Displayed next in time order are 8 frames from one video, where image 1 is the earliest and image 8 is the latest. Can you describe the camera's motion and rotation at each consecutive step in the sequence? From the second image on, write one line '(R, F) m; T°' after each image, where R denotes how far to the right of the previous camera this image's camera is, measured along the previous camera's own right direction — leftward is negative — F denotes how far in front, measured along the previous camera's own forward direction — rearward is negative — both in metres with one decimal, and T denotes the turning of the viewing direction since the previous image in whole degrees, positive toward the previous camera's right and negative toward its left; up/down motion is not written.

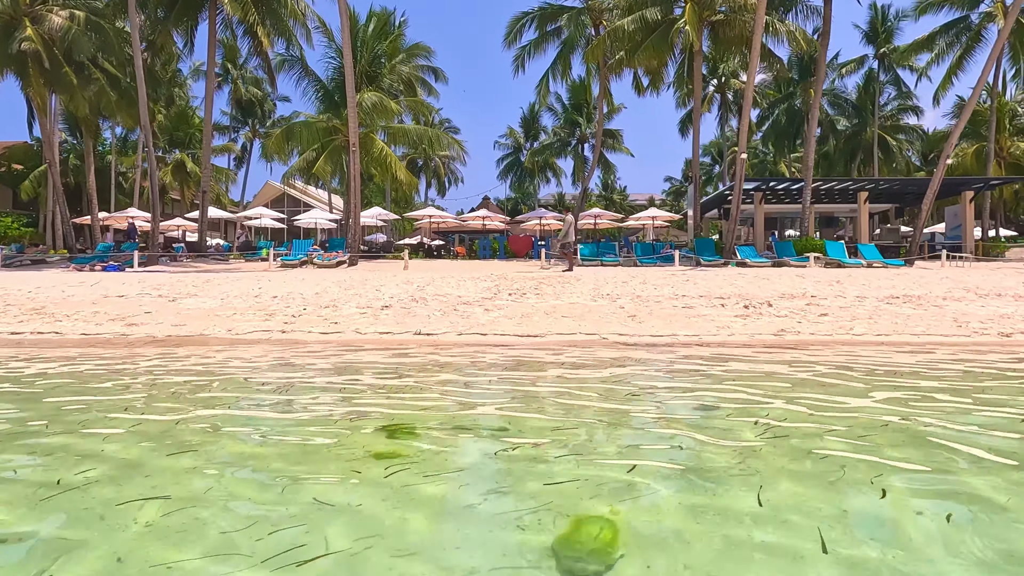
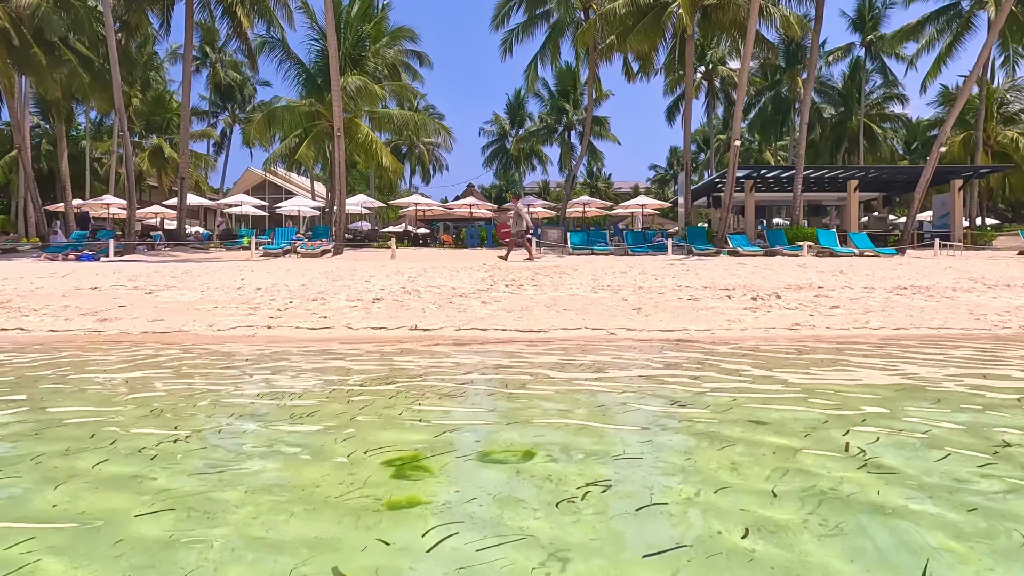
(-0.2, +0.5) m; +1°
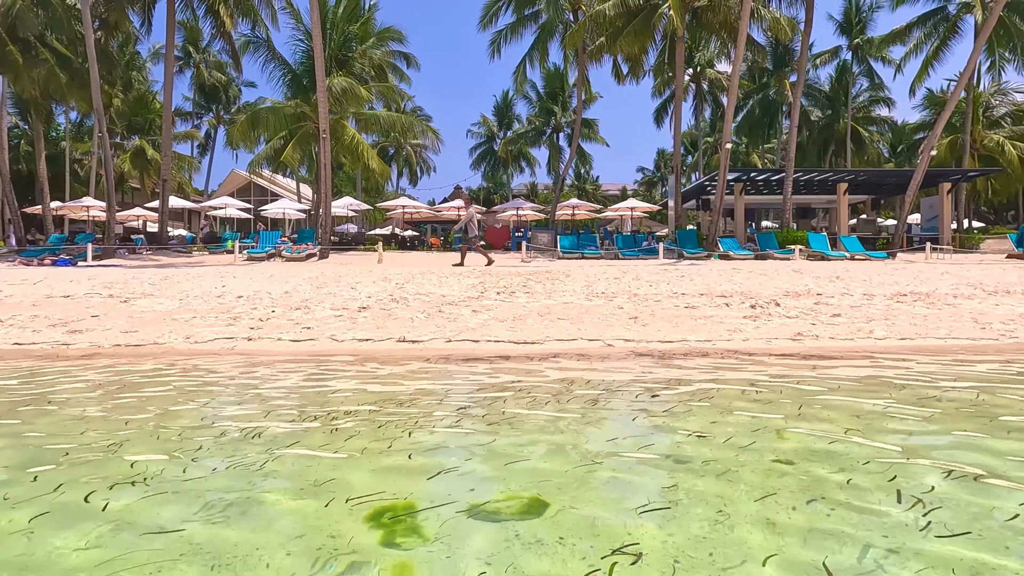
(-0.1, +0.3) m; +1°
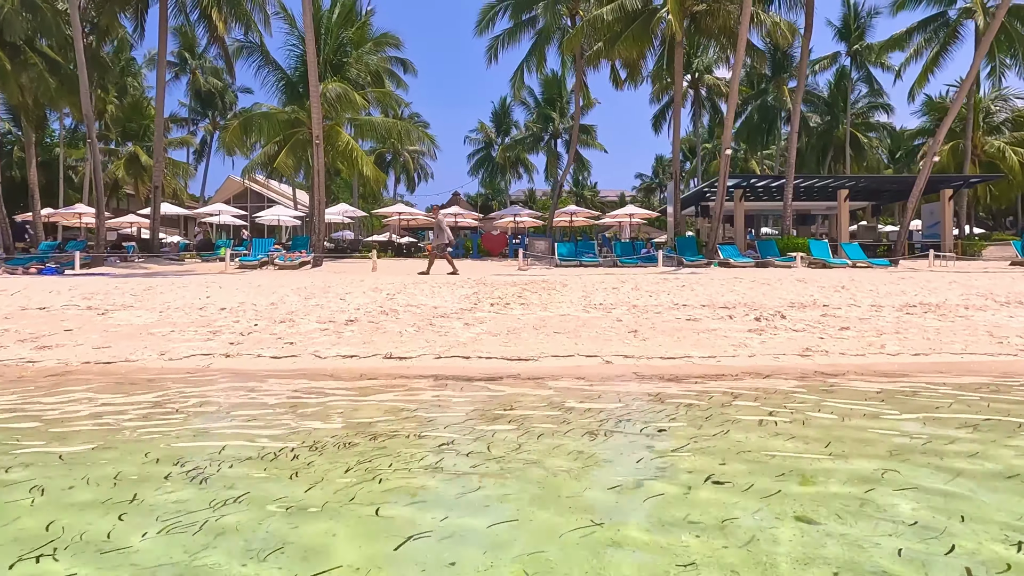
(+0.1, +0.4) m; 0°
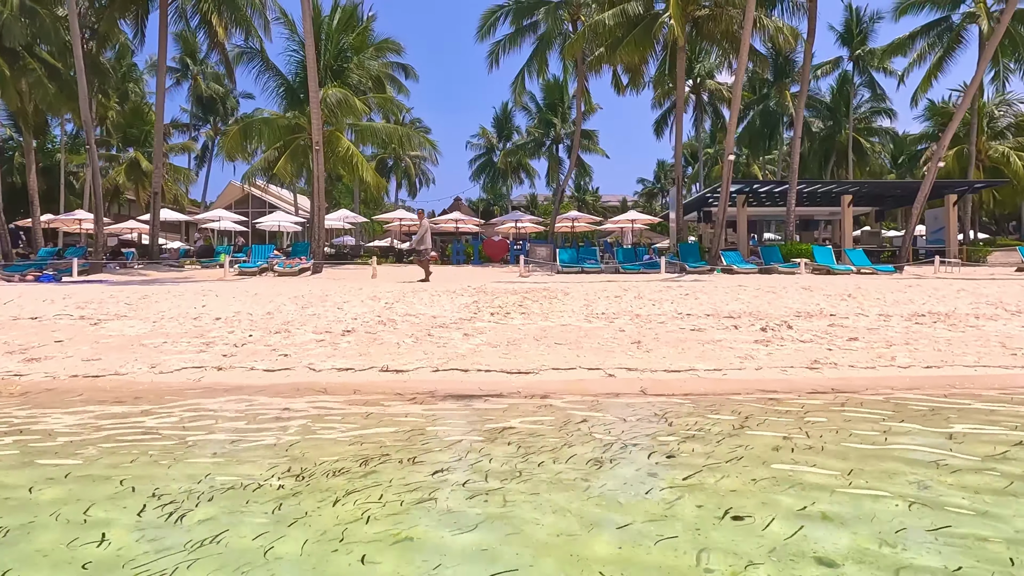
(0.0, +0.2) m; 0°
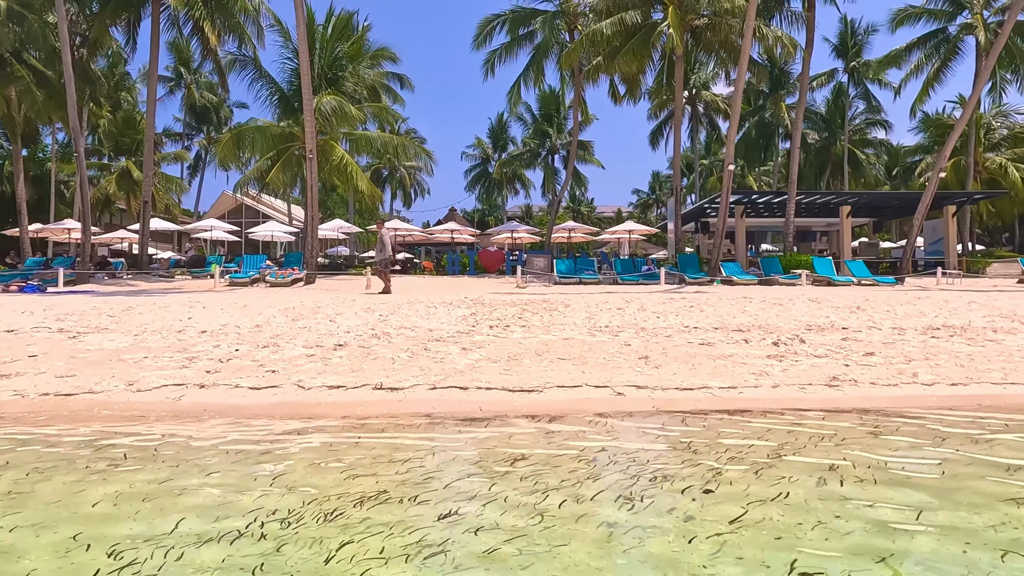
(-0.1, +0.4) m; 0°
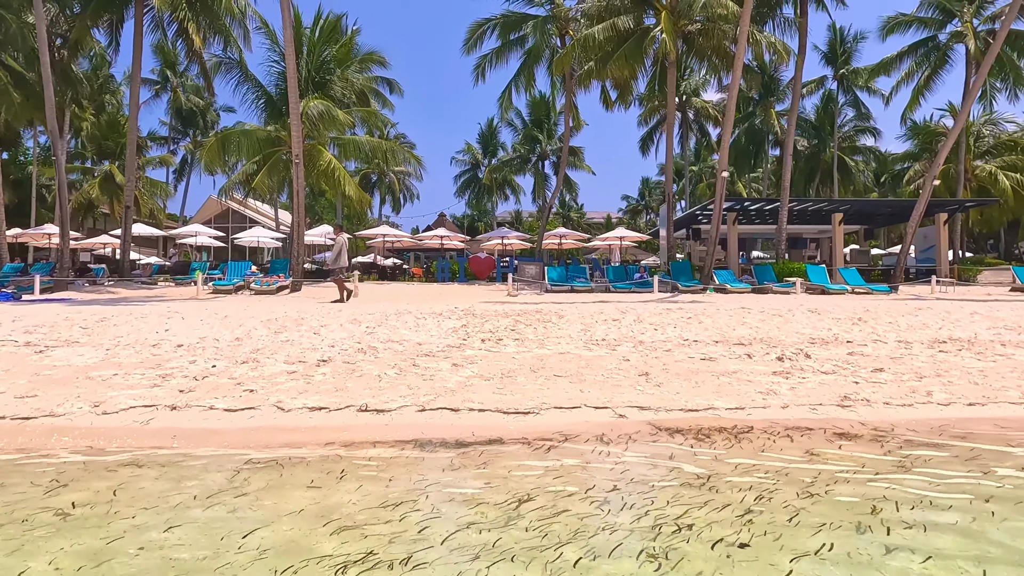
(0.0, +0.4) m; +1°
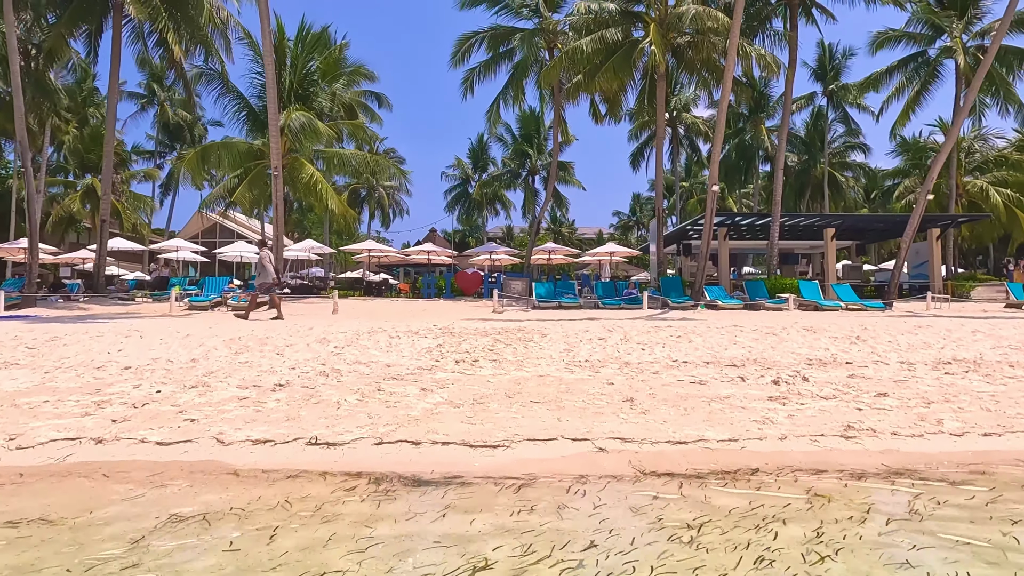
(+0.2, +0.6) m; +1°
